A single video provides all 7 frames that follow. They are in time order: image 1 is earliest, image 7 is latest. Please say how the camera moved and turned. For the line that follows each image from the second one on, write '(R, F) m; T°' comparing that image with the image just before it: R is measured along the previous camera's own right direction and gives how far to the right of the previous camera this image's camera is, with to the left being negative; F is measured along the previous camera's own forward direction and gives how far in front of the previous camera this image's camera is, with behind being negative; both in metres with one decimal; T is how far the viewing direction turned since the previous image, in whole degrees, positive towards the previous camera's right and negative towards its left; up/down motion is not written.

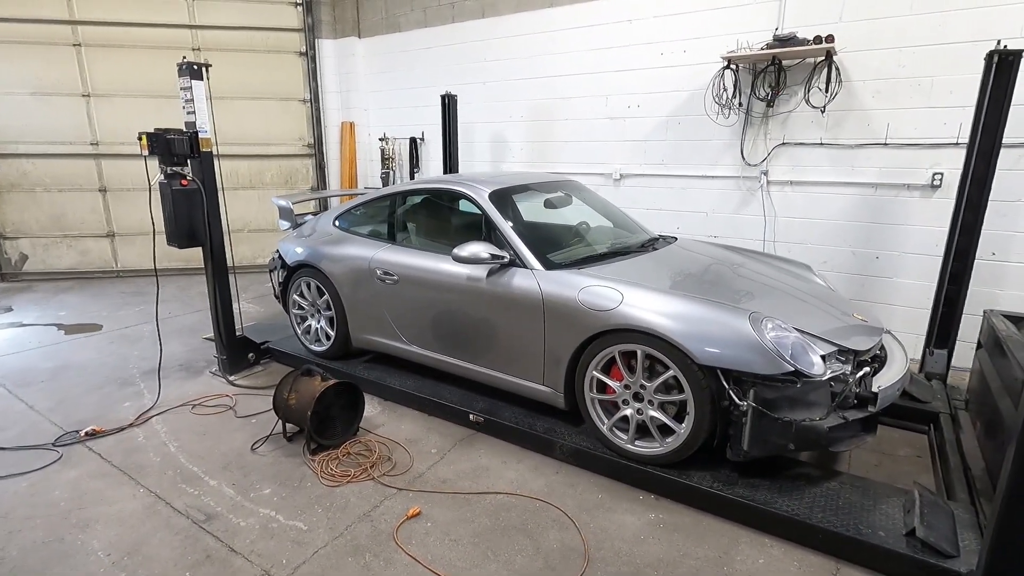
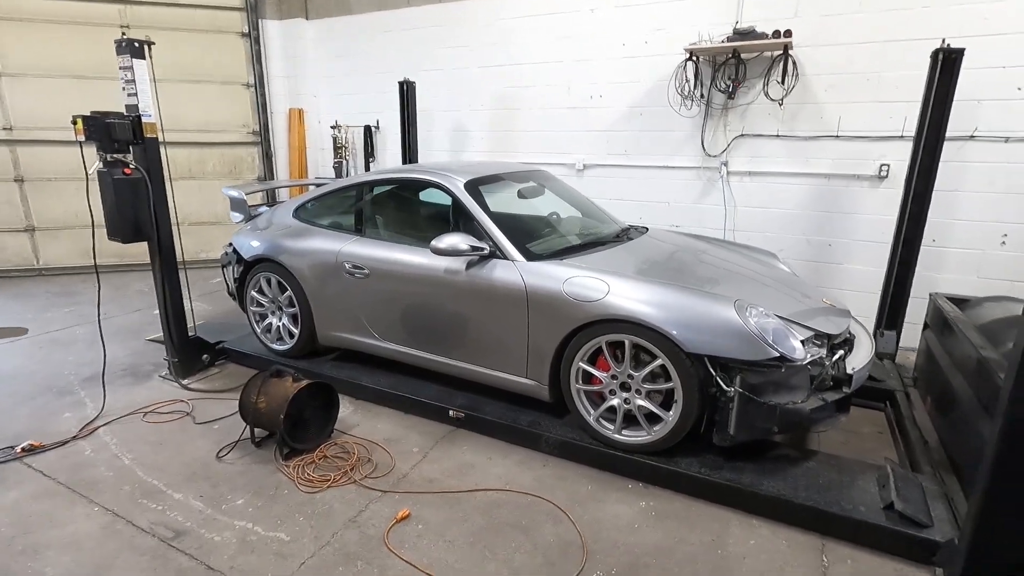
(-0.2, +0.1) m; +6°
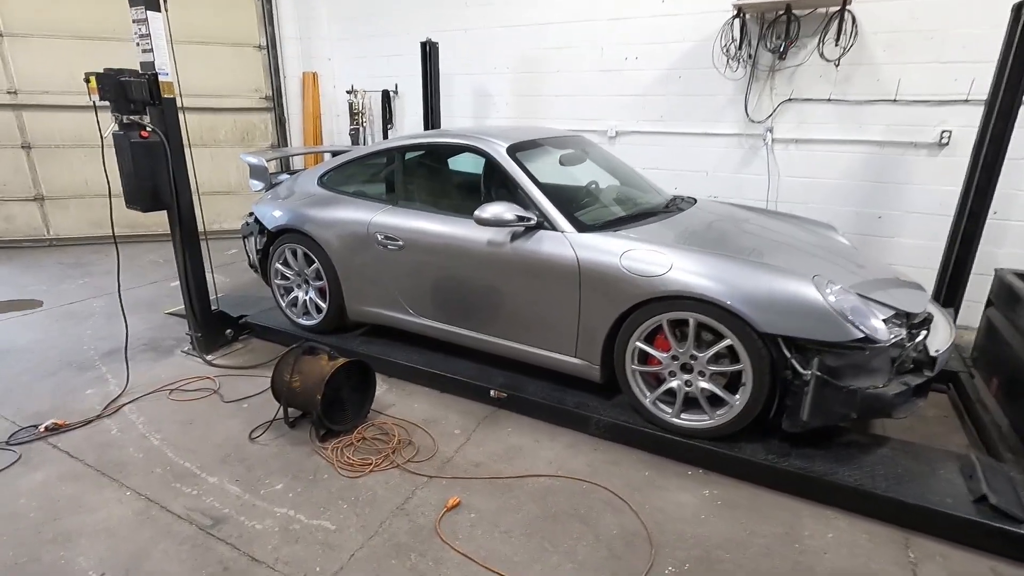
(-0.2, +0.2) m; 0°
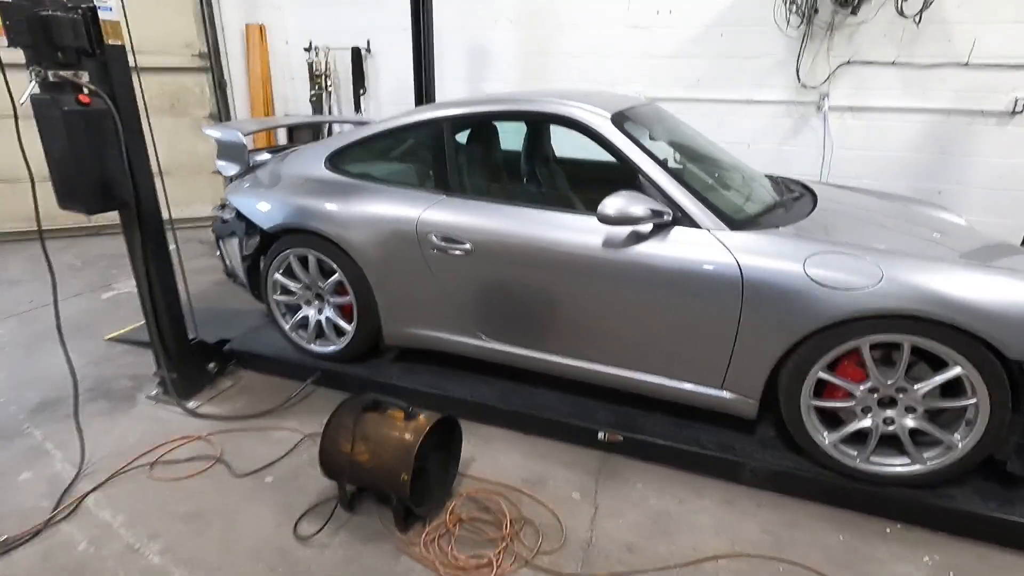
(-0.7, +0.7) m; +8°
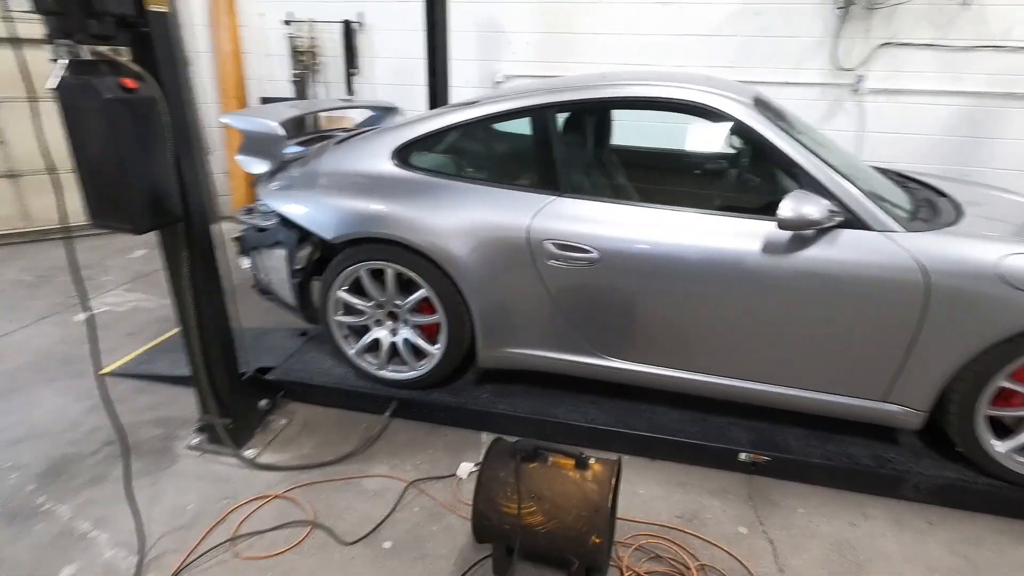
(-0.7, +0.3) m; +7°
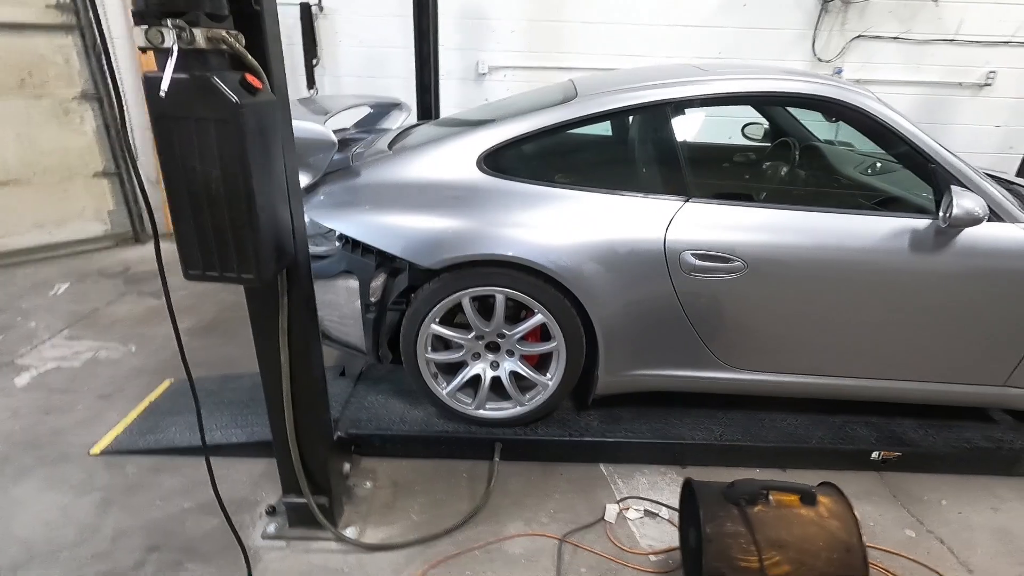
(-0.8, +0.3) m; +11°
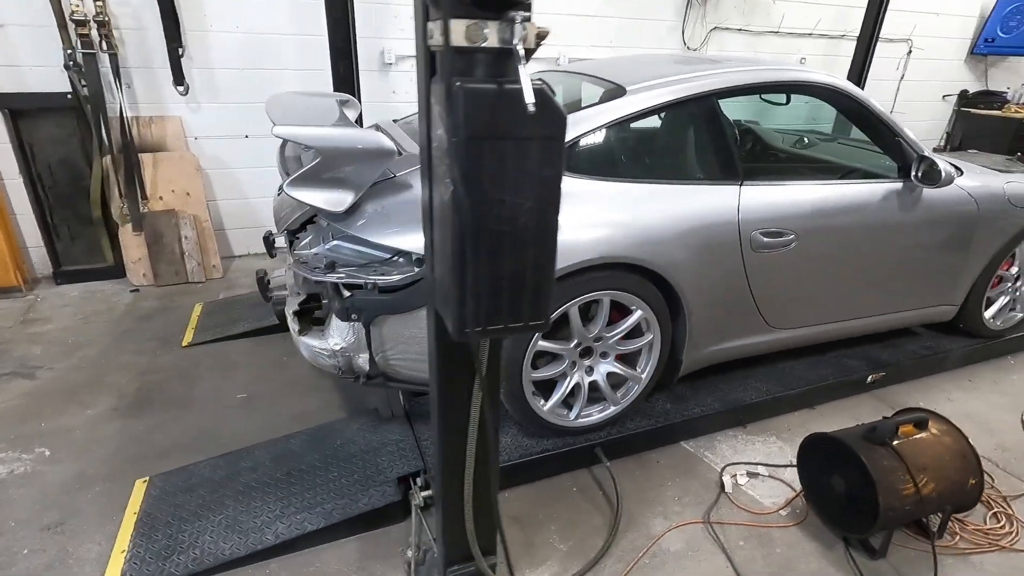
(-0.9, +0.3) m; +20°
